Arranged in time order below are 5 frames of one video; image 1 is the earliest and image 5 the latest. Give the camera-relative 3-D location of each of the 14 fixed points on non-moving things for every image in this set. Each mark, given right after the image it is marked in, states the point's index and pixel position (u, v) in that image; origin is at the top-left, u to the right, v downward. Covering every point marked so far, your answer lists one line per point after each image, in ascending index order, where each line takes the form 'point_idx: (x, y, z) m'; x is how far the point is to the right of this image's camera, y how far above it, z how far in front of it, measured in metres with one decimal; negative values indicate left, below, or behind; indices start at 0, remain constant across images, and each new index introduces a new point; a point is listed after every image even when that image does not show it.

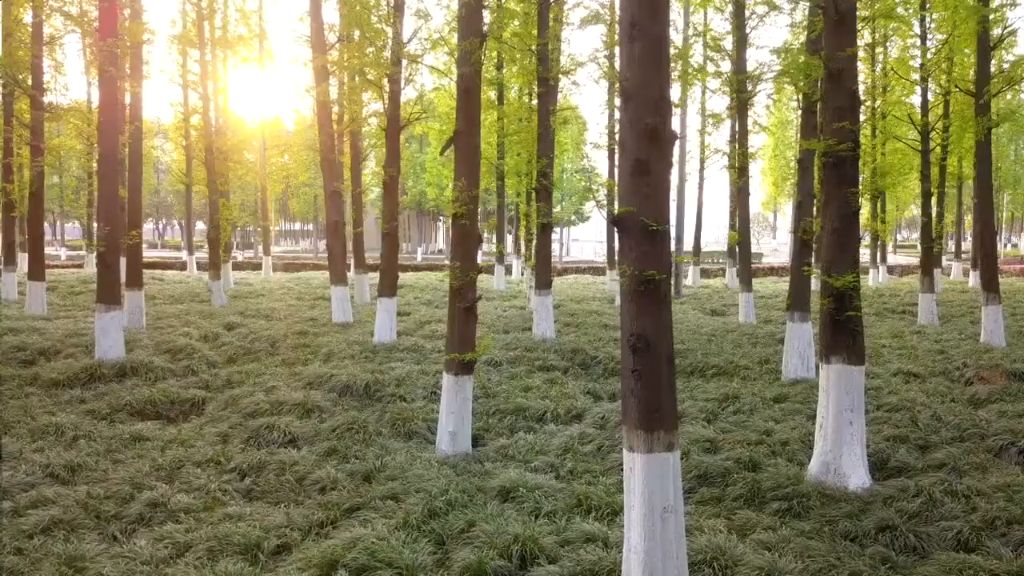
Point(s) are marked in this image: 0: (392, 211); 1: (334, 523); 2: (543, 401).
0: (-1.5, +0.9, +9.4) m
1: (-1.0, -1.3, +4.3) m
2: (+0.3, -1.0, +6.8) m
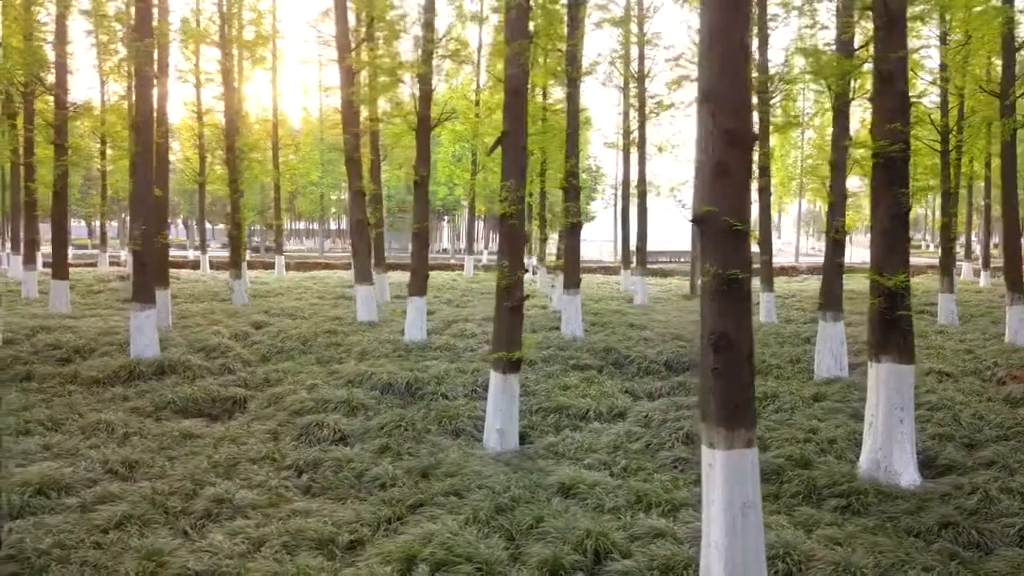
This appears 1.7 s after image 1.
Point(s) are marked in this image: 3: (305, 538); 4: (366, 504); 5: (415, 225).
0: (-1.1, +0.9, +9.4) m
1: (-0.6, -1.3, +4.3) m
2: (+0.7, -1.0, +6.9) m
3: (-1.1, -1.3, +4.0) m
4: (-0.9, -1.3, +4.6) m
5: (-1.2, +0.8, +9.4) m
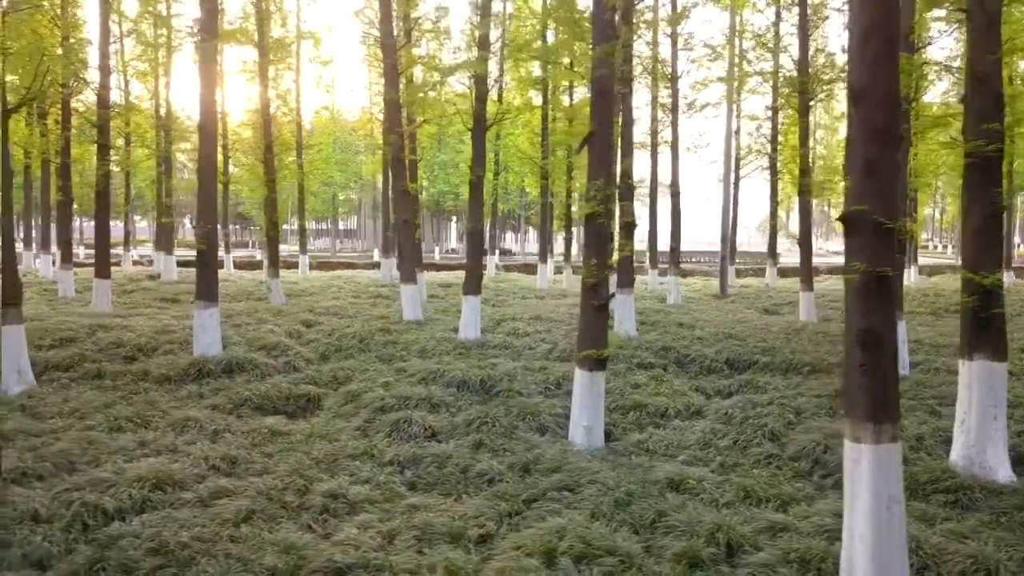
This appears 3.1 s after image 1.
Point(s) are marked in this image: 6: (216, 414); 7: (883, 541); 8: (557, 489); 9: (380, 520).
0: (-0.4, +1.0, +9.5) m
1: (0.0, -1.3, +4.4) m
2: (+1.4, -1.0, +7.0) m
3: (-0.4, -1.3, +4.1) m
4: (-0.2, -1.3, +4.6) m
5: (-0.5, +0.8, +9.5) m
6: (-2.6, -1.1, +6.5) m
7: (+1.7, -1.1, +3.4) m
8: (+0.3, -1.3, +4.7) m
9: (-0.8, -1.3, +4.3) m
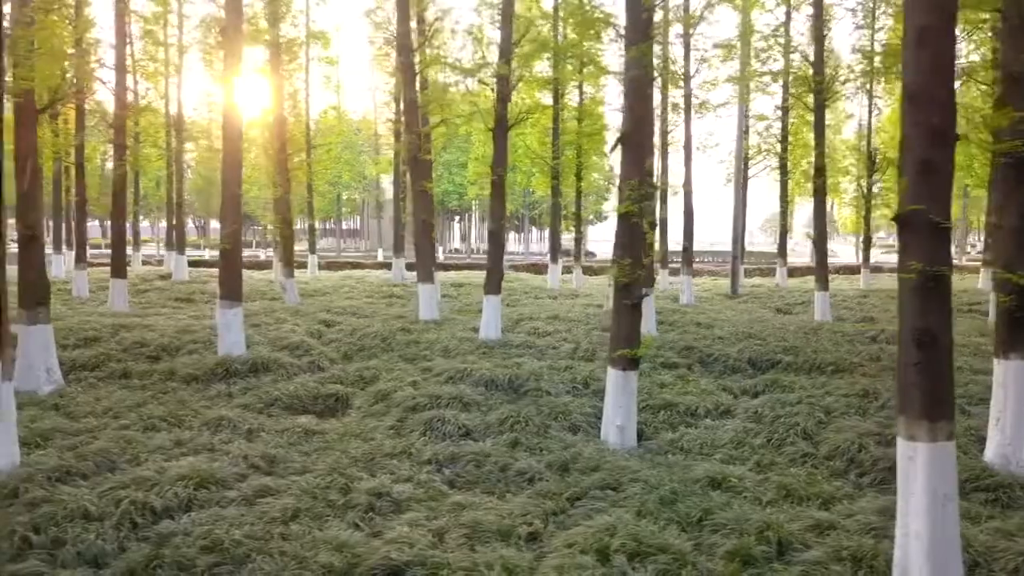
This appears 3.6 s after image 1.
0: (-0.2, +1.0, +9.5) m
1: (+0.3, -1.3, +4.4) m
2: (+1.6, -1.0, +7.0) m
3: (-0.2, -1.3, +4.1) m
4: (+0.1, -1.3, +4.6) m
5: (-0.3, +0.8, +9.5) m
6: (-2.3, -1.1, +6.5) m
7: (+2.0, -1.1, +3.5) m
8: (+0.5, -1.3, +4.7) m
9: (-0.5, -1.3, +4.3) m
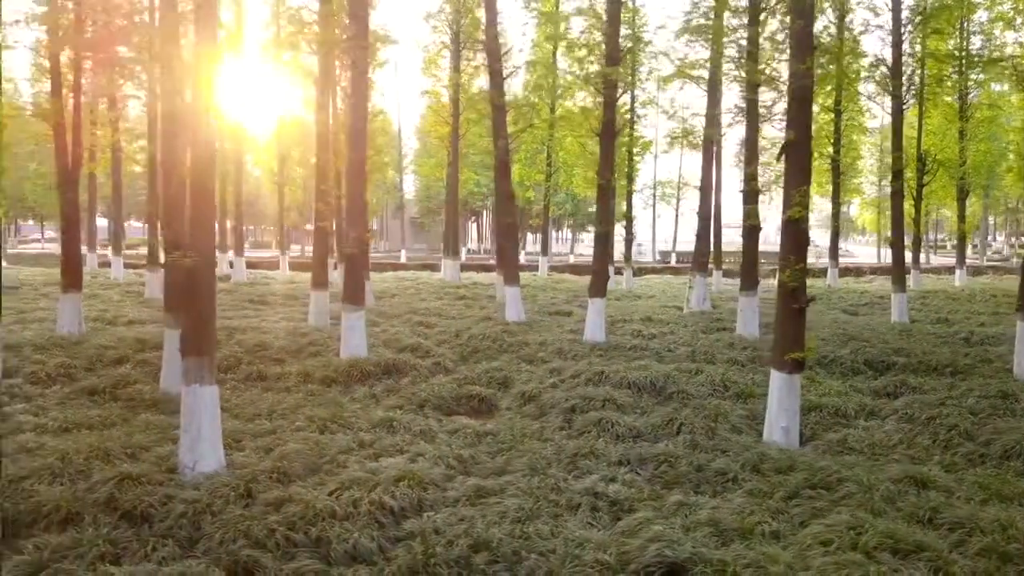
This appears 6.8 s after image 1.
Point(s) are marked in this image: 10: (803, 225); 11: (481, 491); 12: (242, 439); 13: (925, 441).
0: (+1.2, +0.9, +9.6) m
1: (+1.7, -1.4, +4.6) m
2: (+3.0, -1.0, +7.1) m
3: (+1.2, -1.4, +4.3) m
4: (+1.4, -1.3, +4.8) m
5: (+1.1, +0.8, +9.6) m
6: (-0.9, -1.1, +6.7) m
7: (+3.3, -1.2, +3.6) m
8: (+1.9, -1.3, +4.9) m
9: (+0.9, -1.4, +4.4) m
10: (+2.3, +0.5, +6.1) m
11: (-0.2, -1.3, +4.9) m
12: (-2.1, -1.2, +5.8) m
13: (+3.3, -1.2, +6.0) m
